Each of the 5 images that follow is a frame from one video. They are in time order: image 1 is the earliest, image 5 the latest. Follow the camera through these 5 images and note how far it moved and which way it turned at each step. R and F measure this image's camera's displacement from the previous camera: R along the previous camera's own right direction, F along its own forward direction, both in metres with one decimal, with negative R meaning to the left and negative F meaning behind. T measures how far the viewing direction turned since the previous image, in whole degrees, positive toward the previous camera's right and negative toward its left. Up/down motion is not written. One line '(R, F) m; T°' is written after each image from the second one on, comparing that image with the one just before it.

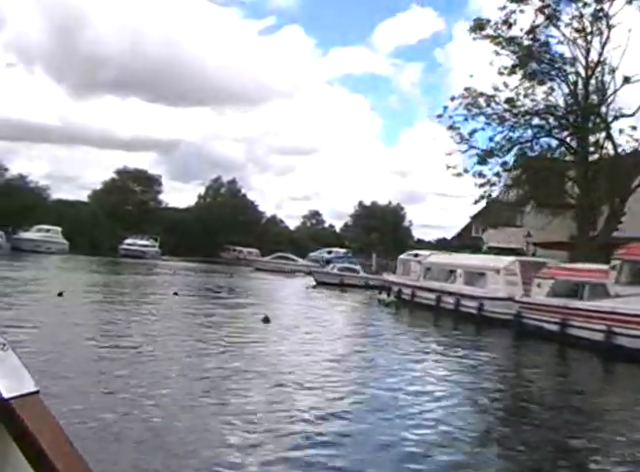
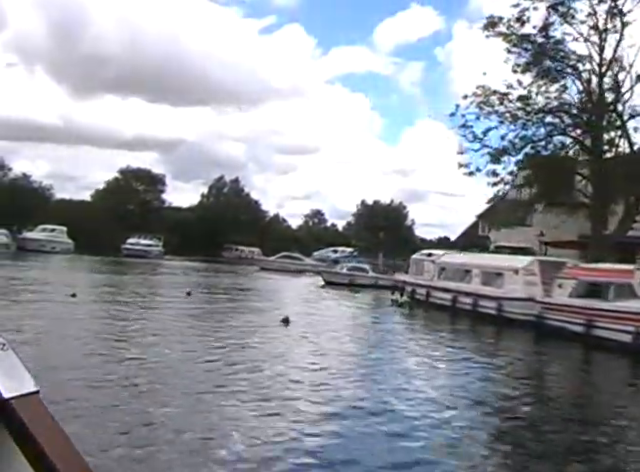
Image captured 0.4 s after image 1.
(-0.1, +0.1) m; 0°
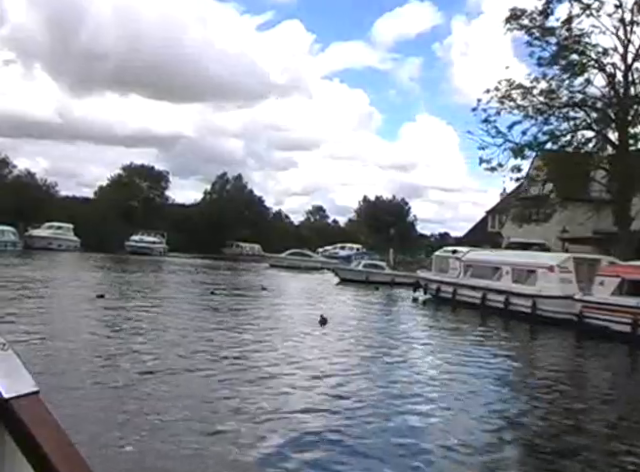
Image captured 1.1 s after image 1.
(-0.3, +0.1) m; 0°
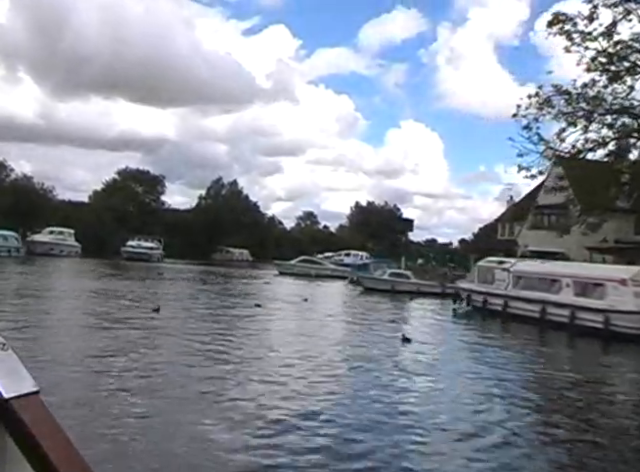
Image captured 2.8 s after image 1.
(-0.7, +0.3) m; +1°
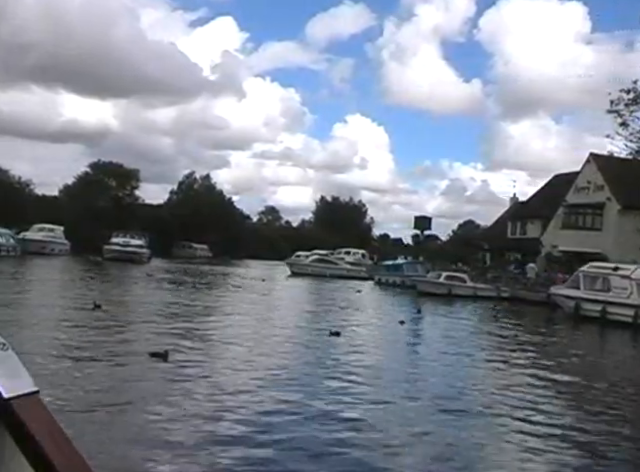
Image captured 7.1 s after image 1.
(-1.7, +0.8) m; +4°
